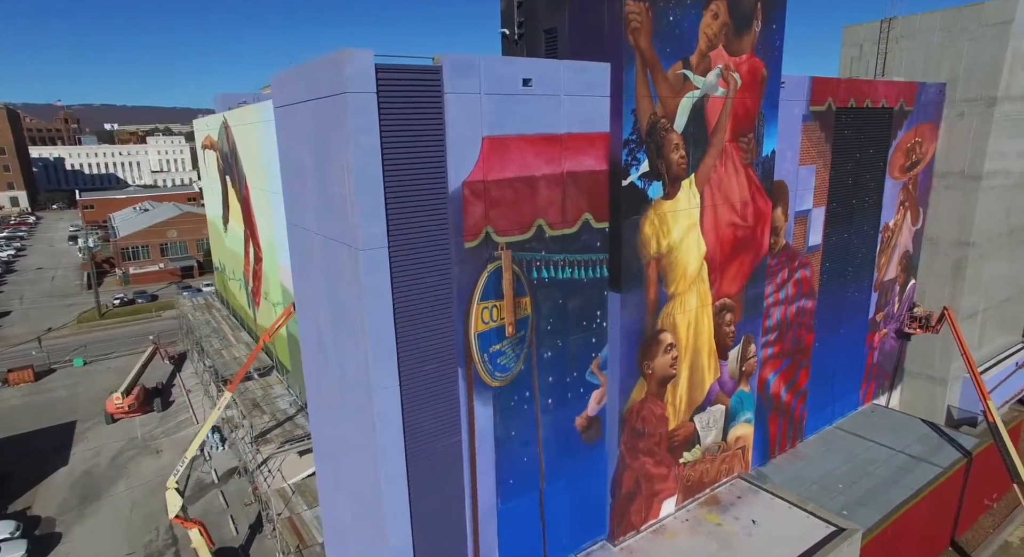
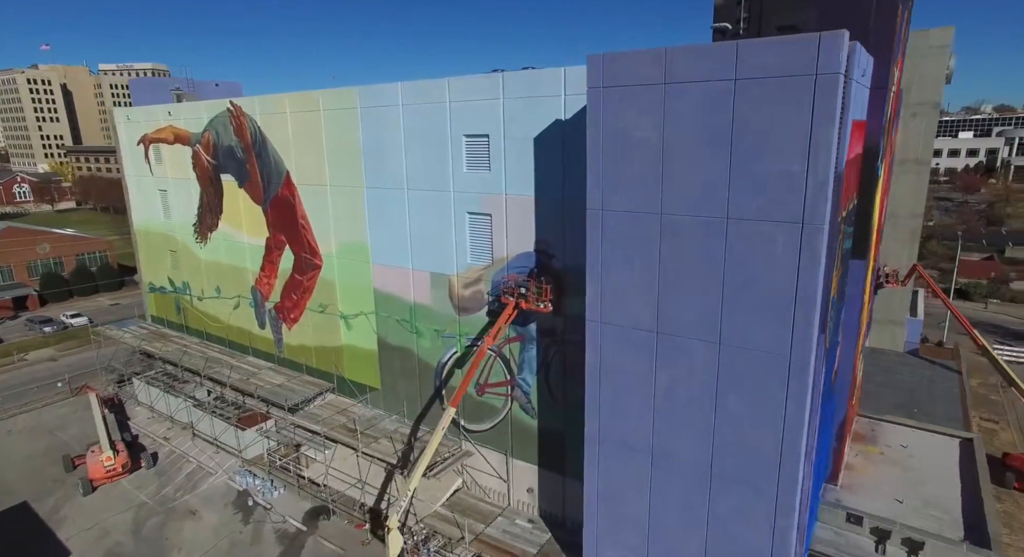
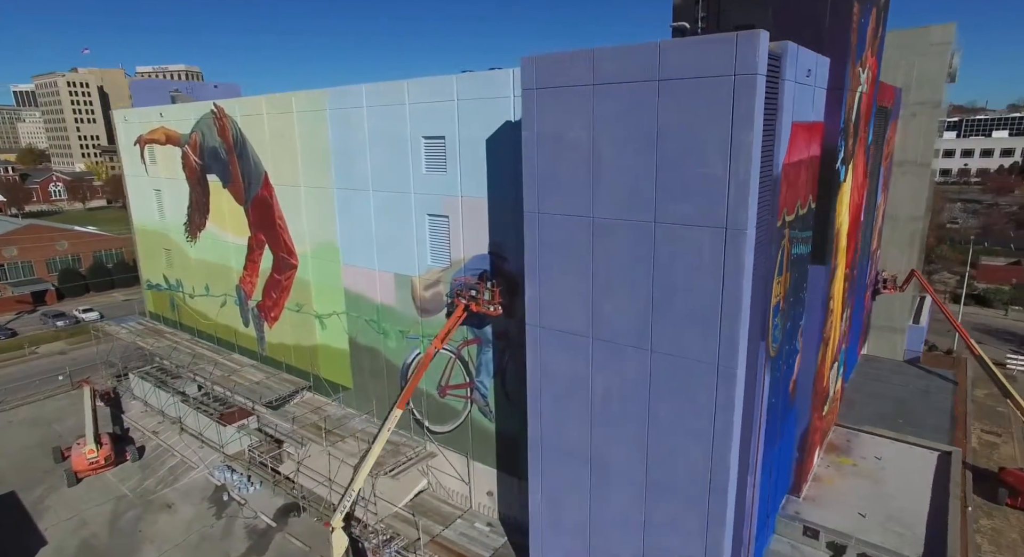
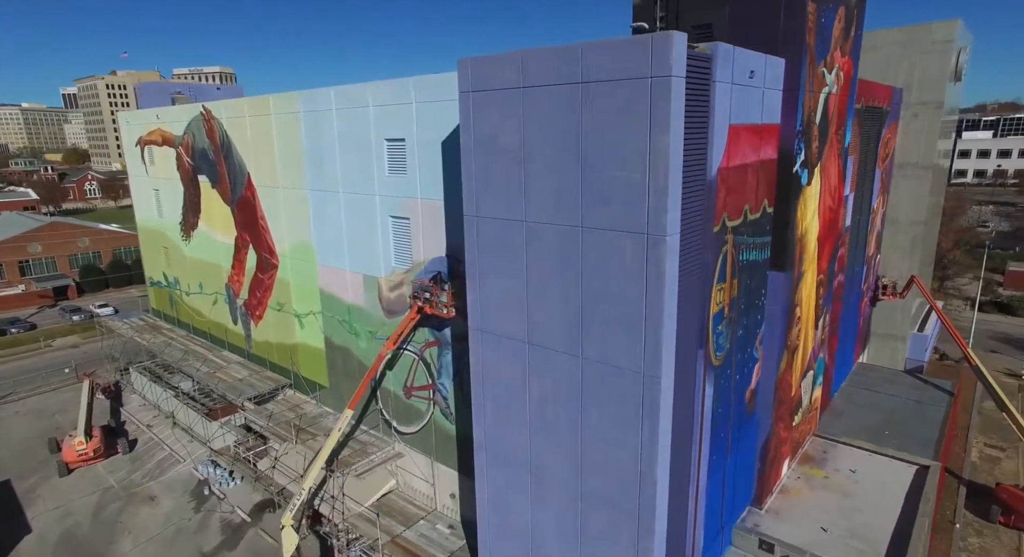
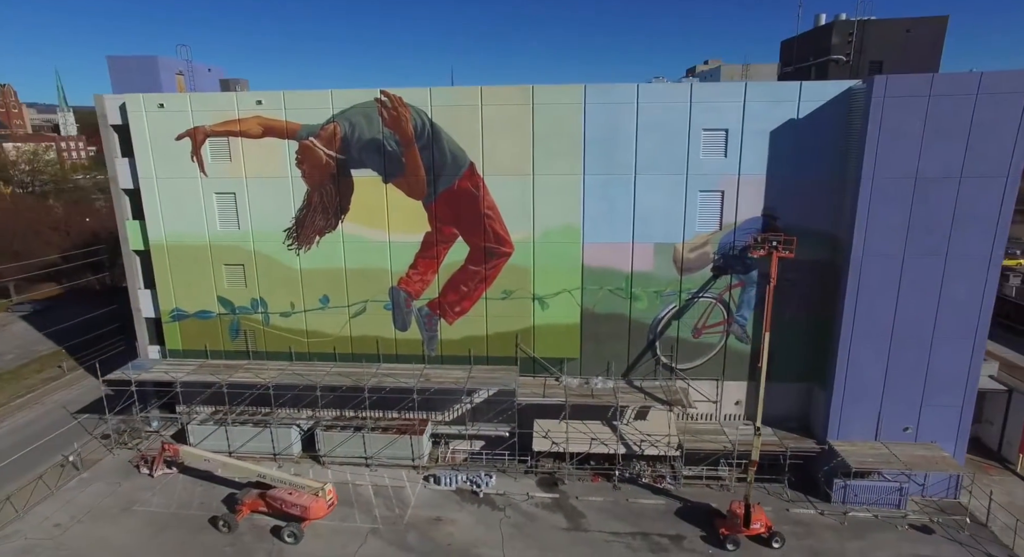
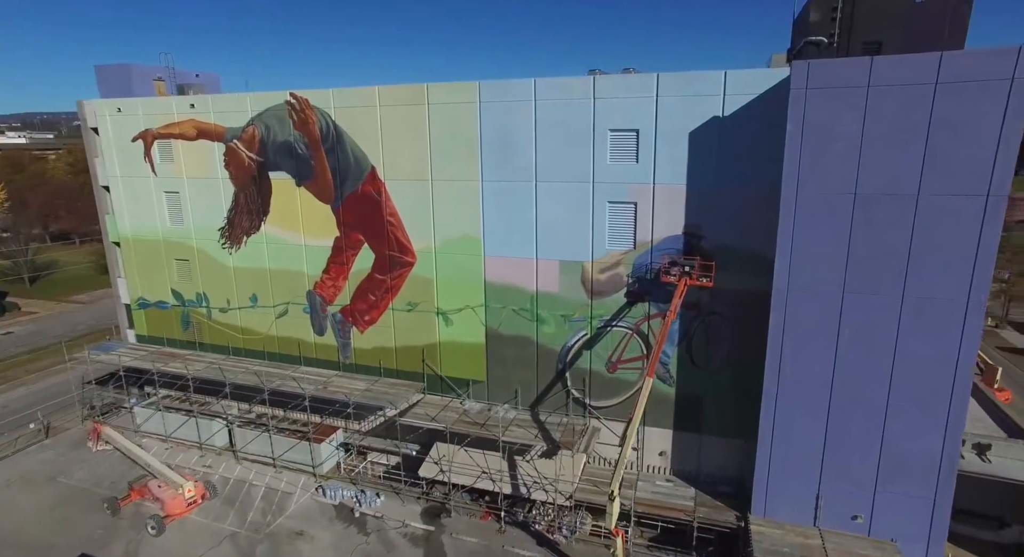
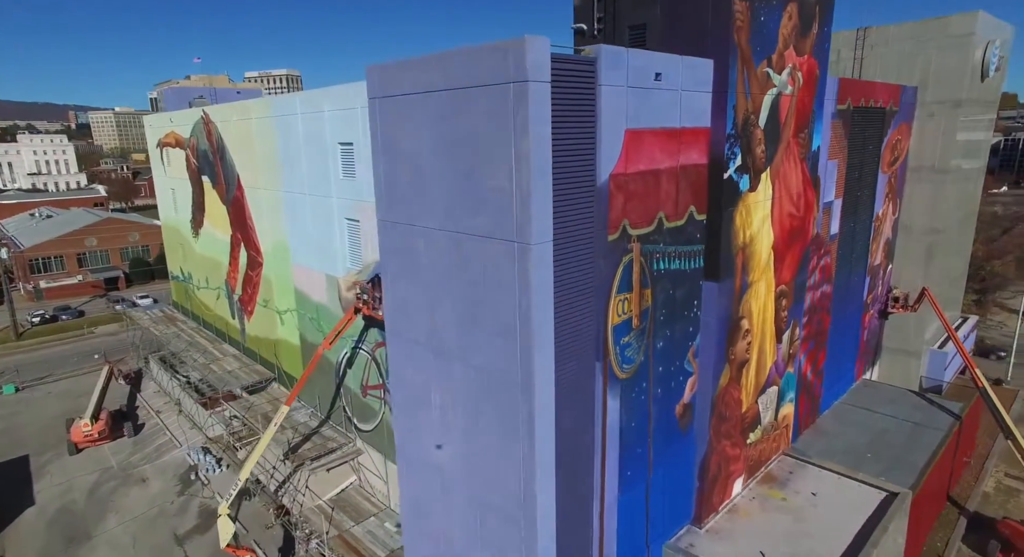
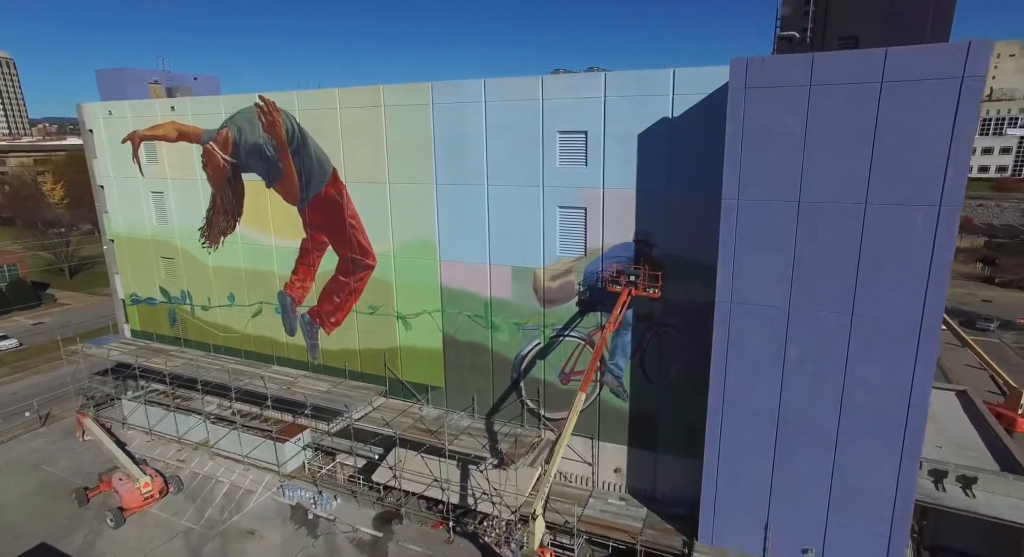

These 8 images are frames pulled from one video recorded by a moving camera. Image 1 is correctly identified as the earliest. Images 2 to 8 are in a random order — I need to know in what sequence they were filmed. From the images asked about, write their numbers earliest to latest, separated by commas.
7, 4, 3, 2, 8, 6, 5
